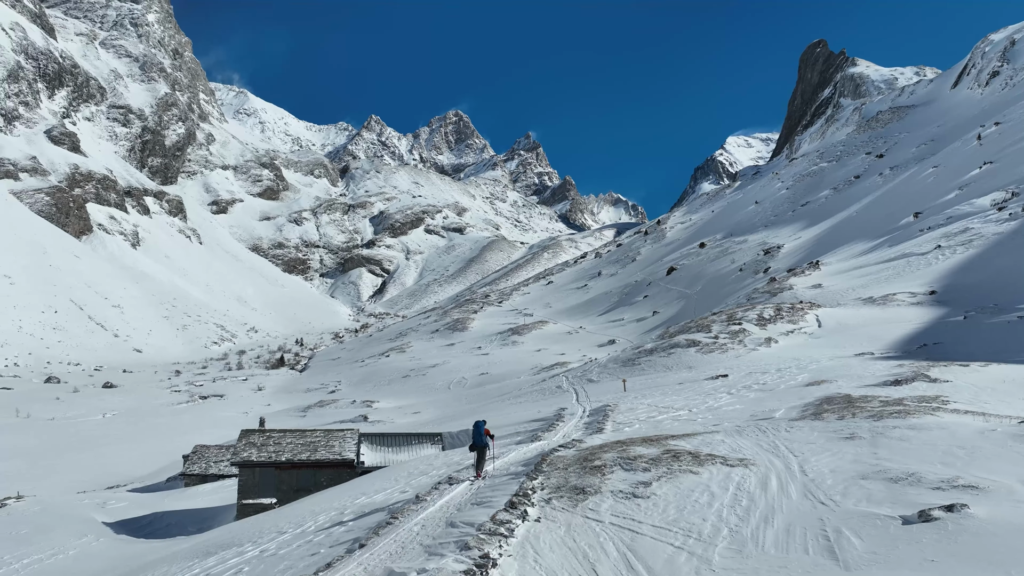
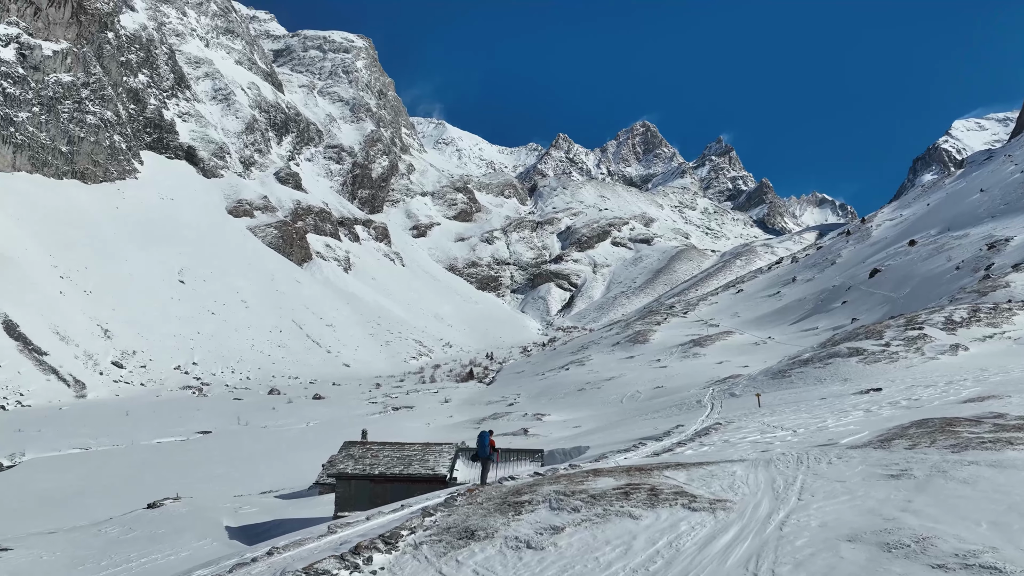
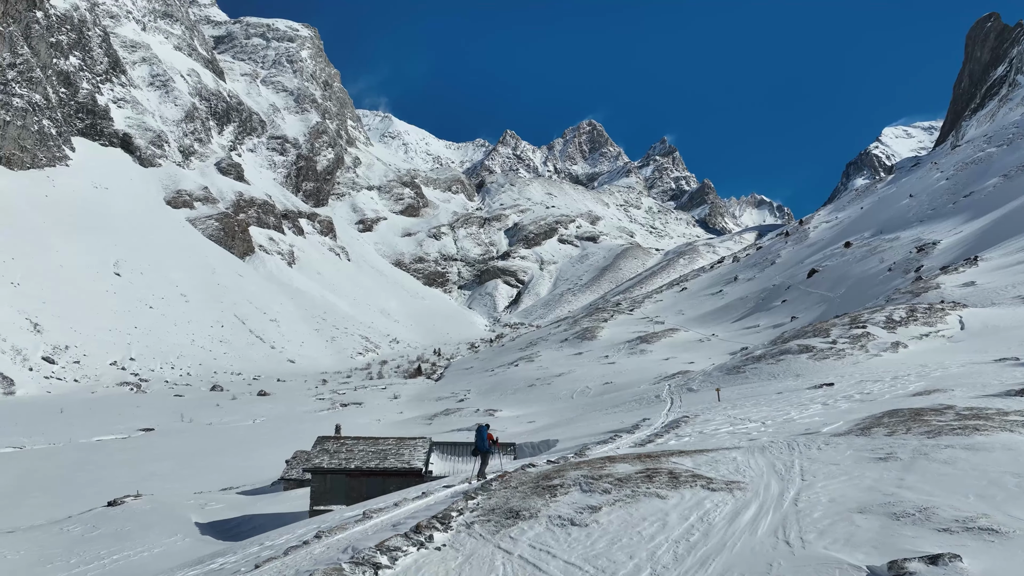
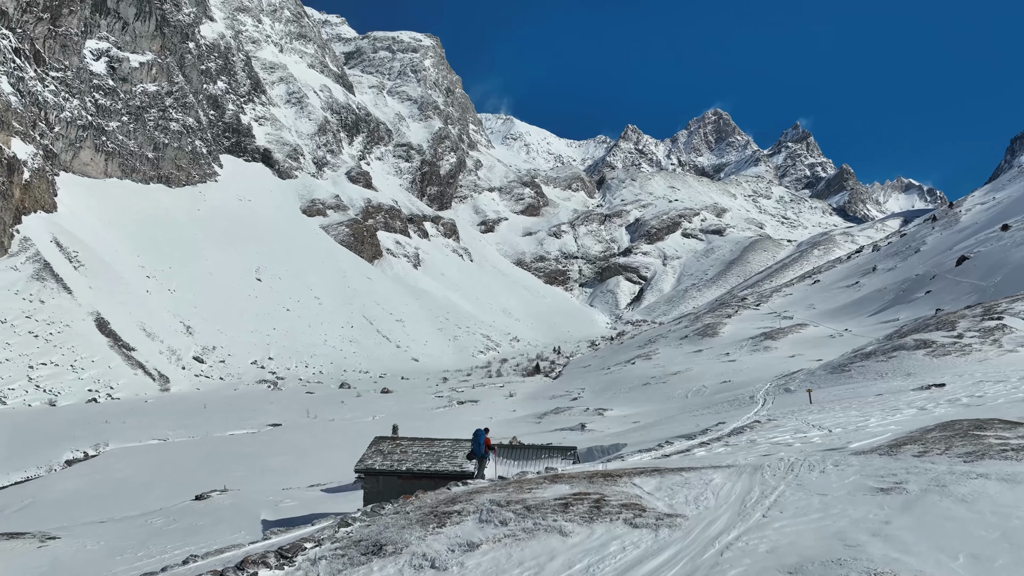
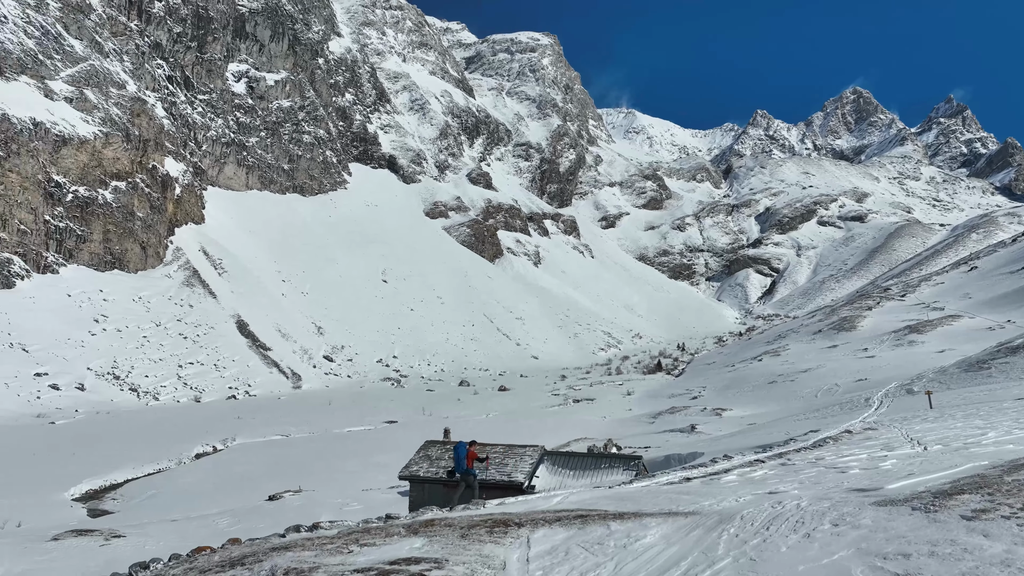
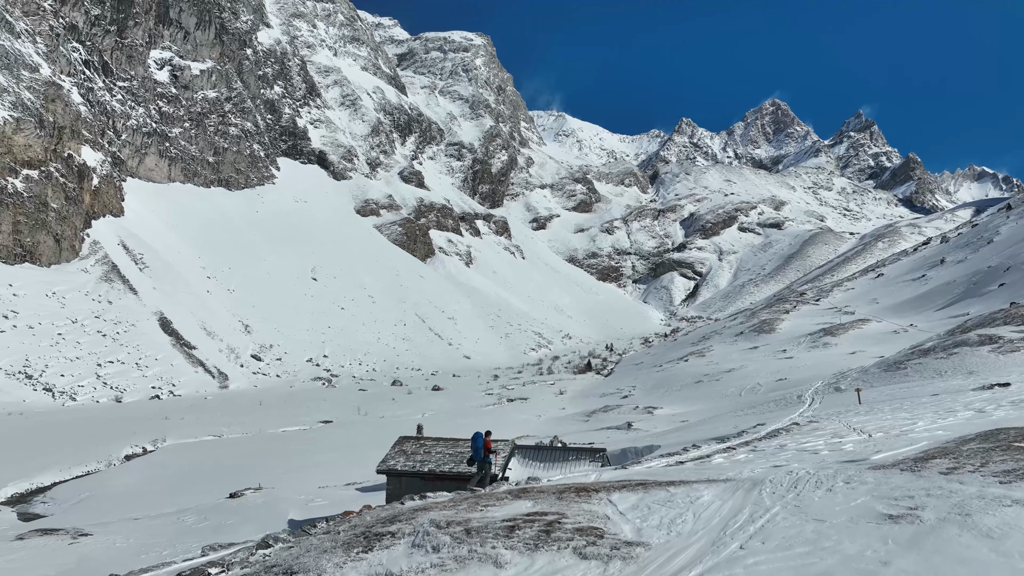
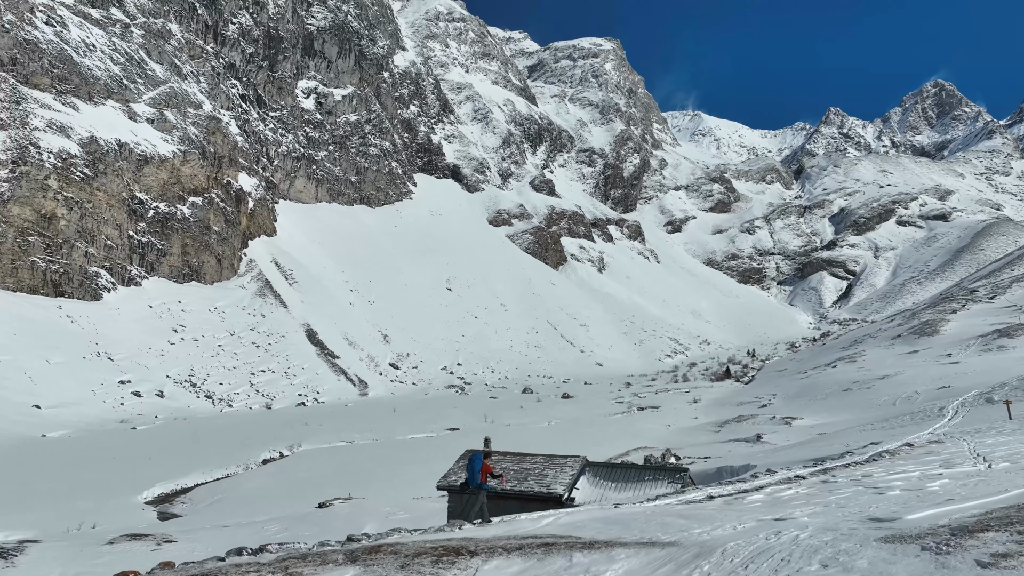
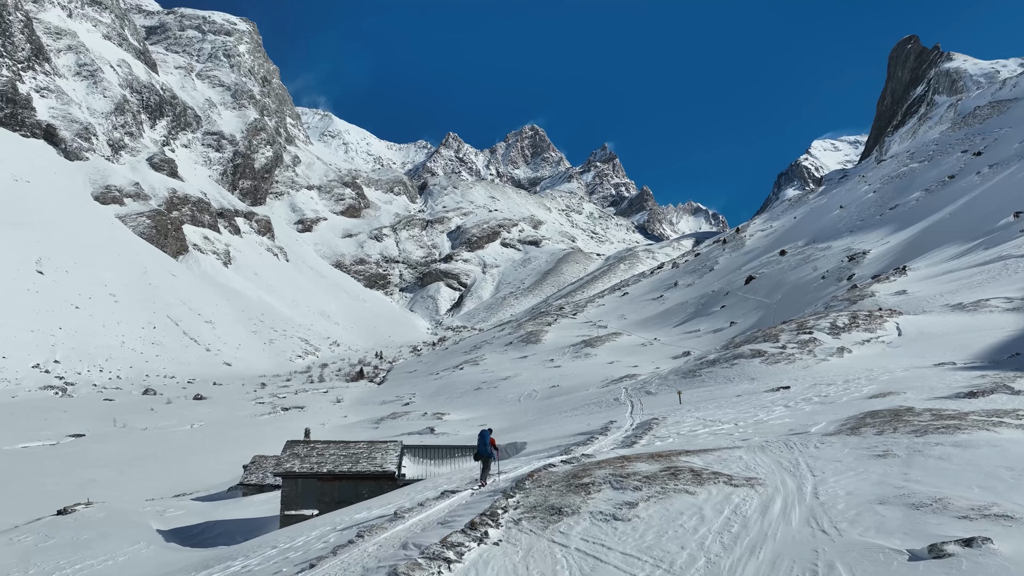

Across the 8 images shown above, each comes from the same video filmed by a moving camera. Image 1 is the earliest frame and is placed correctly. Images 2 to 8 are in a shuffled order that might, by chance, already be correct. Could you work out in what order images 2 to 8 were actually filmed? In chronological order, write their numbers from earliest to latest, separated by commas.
8, 3, 2, 4, 6, 5, 7
